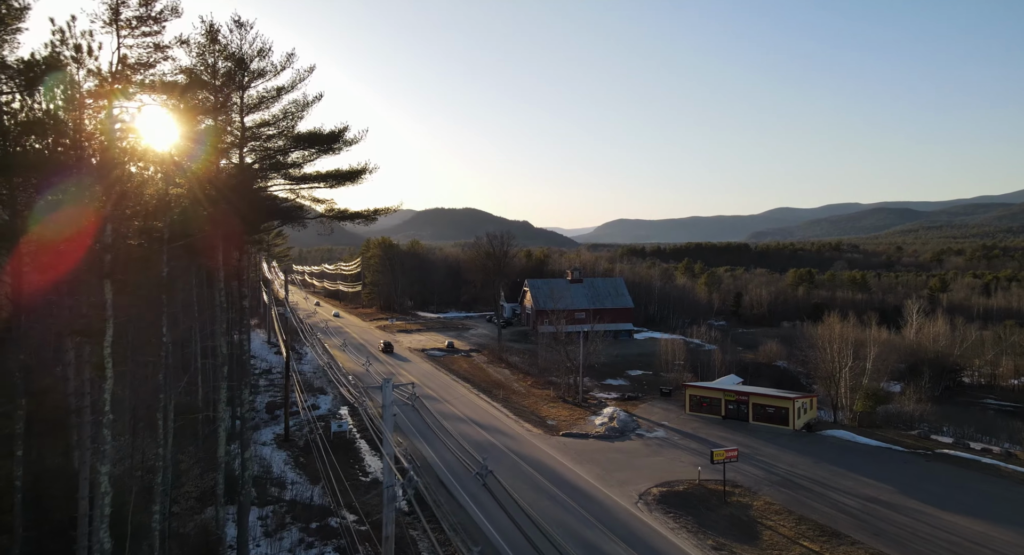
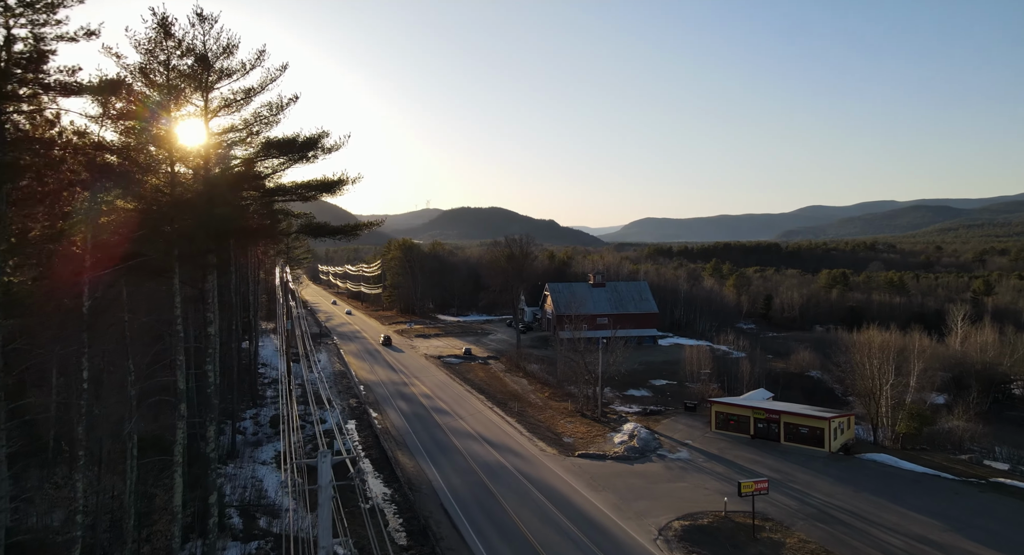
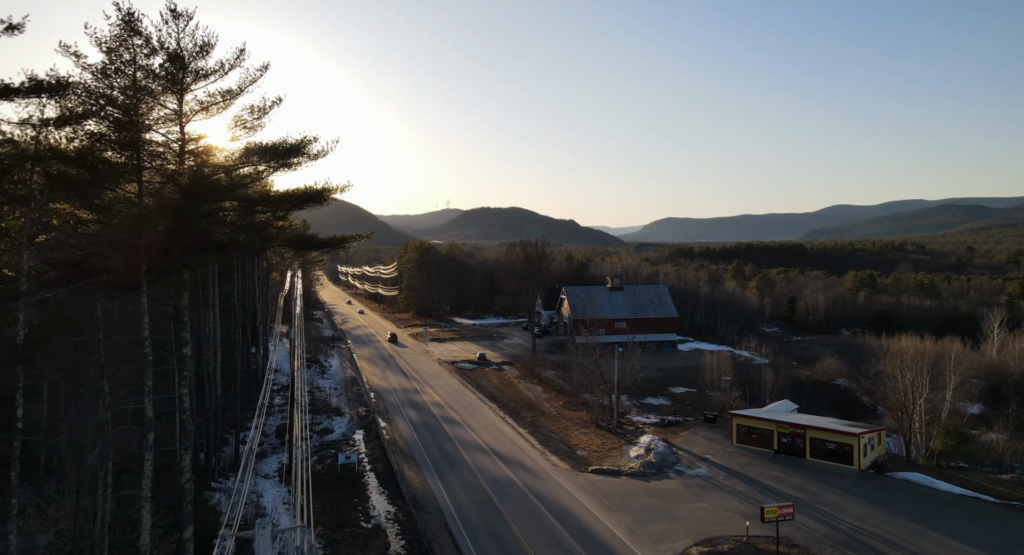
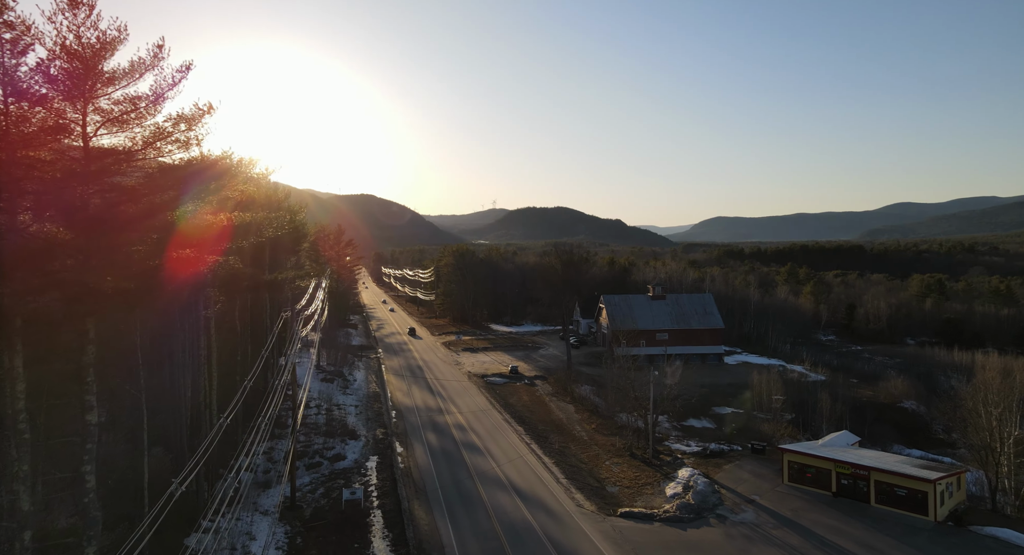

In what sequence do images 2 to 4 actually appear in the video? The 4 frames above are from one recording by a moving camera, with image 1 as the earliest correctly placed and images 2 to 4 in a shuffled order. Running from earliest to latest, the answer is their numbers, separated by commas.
2, 3, 4
